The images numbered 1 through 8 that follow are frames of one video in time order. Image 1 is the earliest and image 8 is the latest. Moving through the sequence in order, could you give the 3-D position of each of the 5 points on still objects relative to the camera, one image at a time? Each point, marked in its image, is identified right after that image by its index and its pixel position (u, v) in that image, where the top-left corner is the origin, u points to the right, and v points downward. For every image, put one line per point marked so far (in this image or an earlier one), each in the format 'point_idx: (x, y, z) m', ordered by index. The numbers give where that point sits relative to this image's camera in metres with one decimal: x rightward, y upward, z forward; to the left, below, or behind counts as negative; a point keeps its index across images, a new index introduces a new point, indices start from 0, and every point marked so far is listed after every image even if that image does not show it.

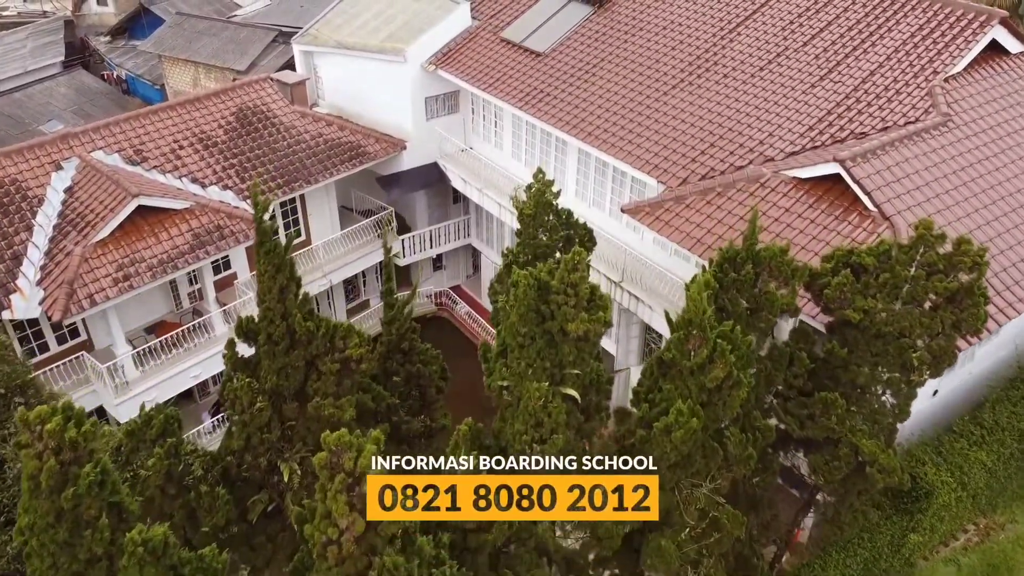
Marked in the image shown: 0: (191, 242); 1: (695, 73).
0: (-8.4, +1.2, +19.4) m
1: (+4.7, +5.5, +19.2) m
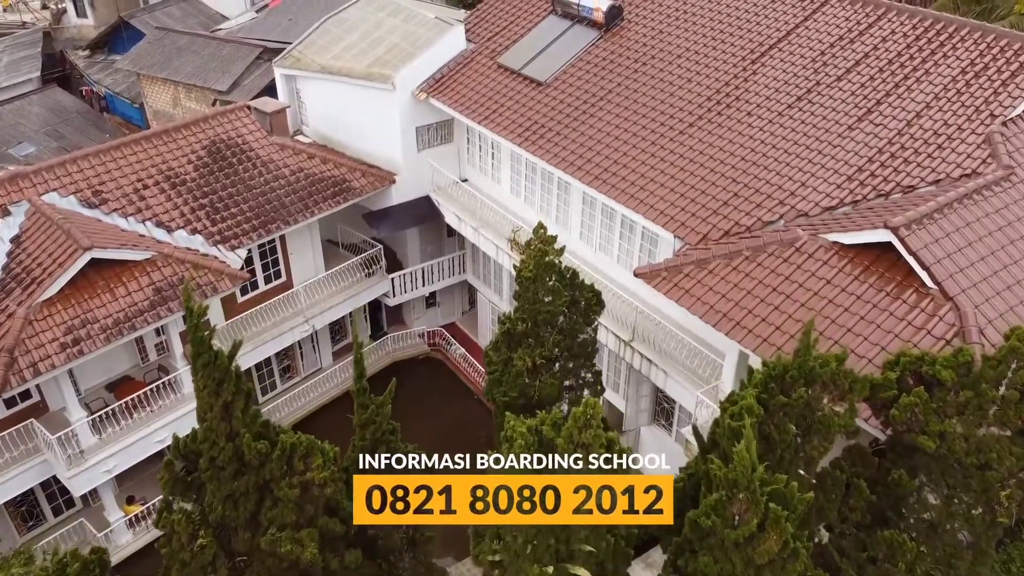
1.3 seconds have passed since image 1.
0: (-8.4, -0.2, +17.4) m
1: (+4.7, +4.1, +17.2) m
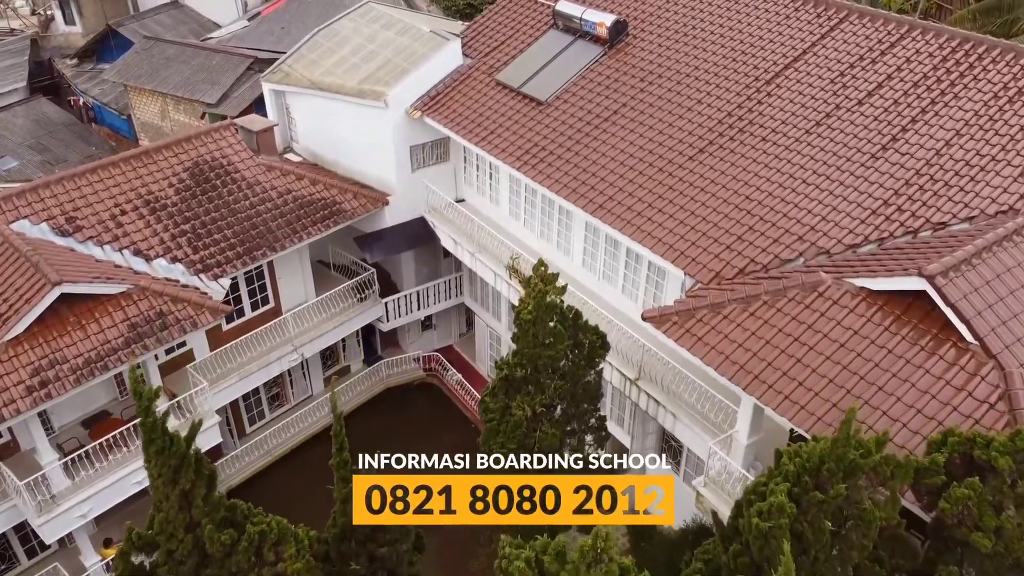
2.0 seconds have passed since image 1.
0: (-8.5, -1.0, +16.3) m
1: (+4.6, +3.3, +16.1) m
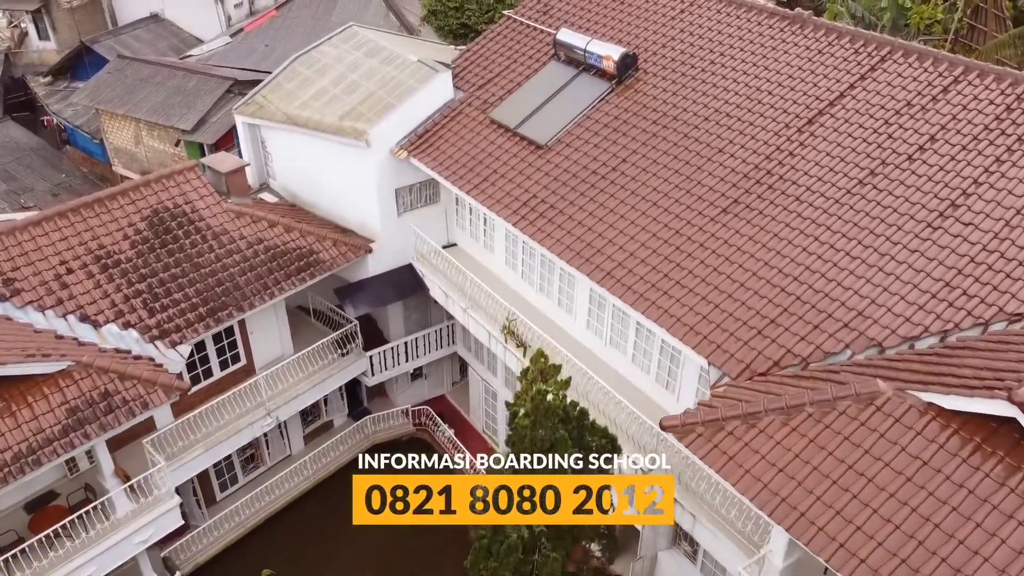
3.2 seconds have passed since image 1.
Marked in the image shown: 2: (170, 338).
0: (-8.6, -2.5, +14.2) m
1: (+4.6, +1.8, +14.0) m
2: (-7.6, -1.1, +16.6) m
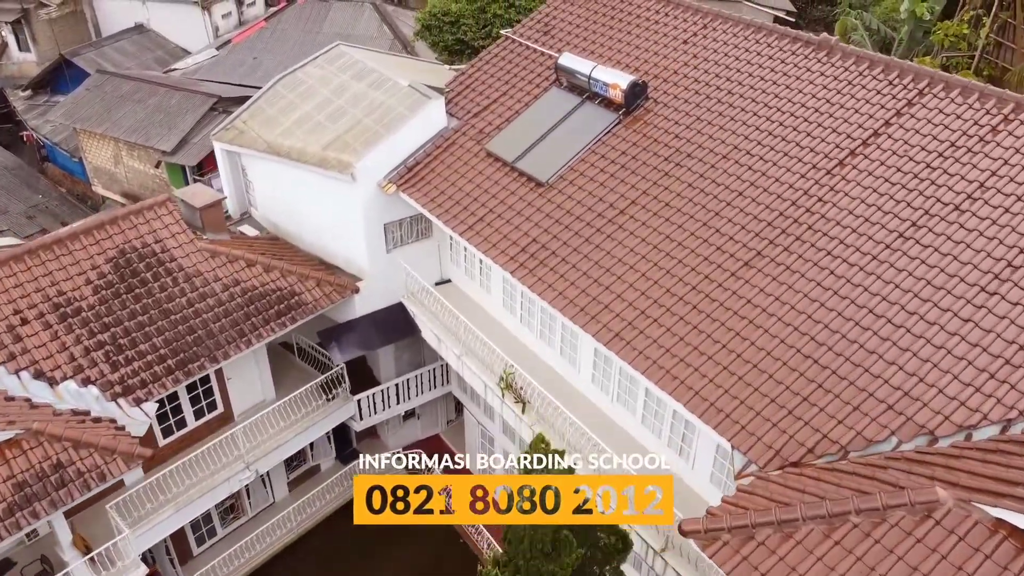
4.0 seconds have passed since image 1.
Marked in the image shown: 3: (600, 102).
0: (-8.6, -3.6, +12.7) m
1: (+4.5, +0.8, +12.5) m
2: (-7.7, -2.2, +15.1) m
3: (+1.9, +4.1, +16.4) m
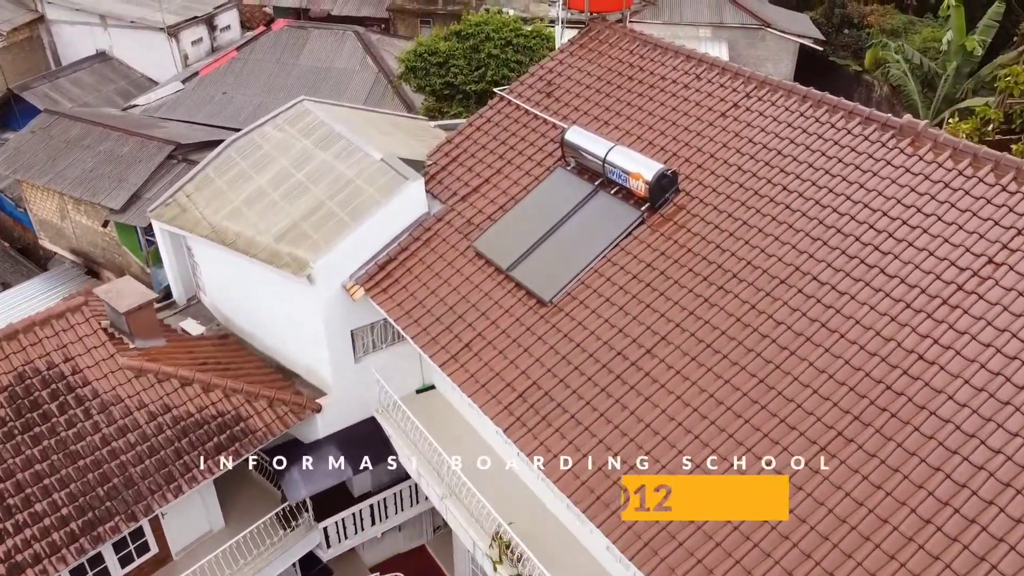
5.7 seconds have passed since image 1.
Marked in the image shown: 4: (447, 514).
0: (-8.7, -6.0, +9.4) m
1: (+4.4, -1.6, +9.2) m
2: (-7.8, -4.6, +11.8) m
3: (+1.9, +1.7, +13.1) m
4: (-1.2, -4.3, +14.2) m
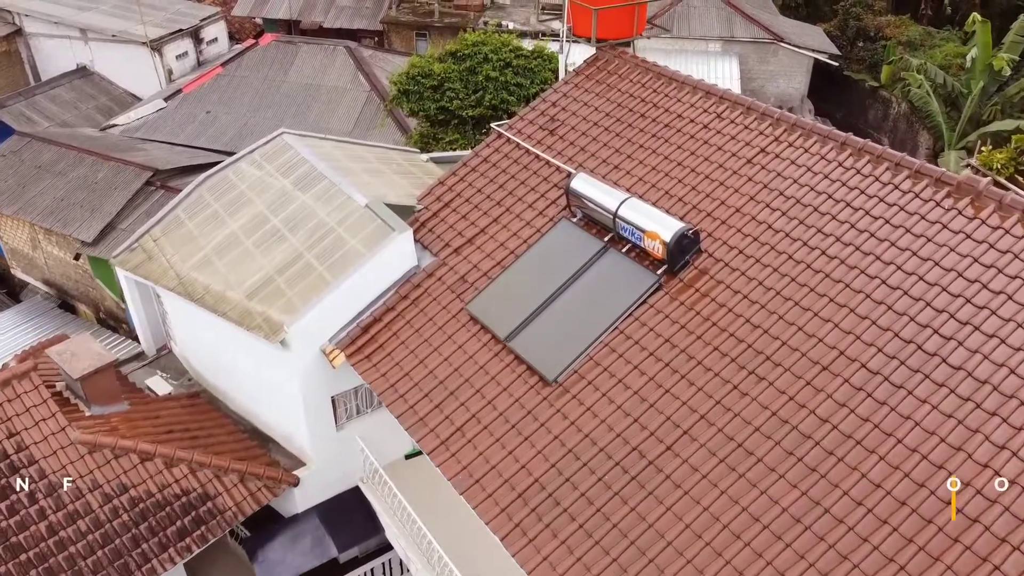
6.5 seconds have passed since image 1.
0: (-8.7, -7.1, +7.9) m
1: (+4.4, -2.7, +7.7) m
2: (-7.8, -5.7, +10.3) m
3: (+1.8, +0.6, +11.6) m
4: (-1.2, -5.4, +12.6) m
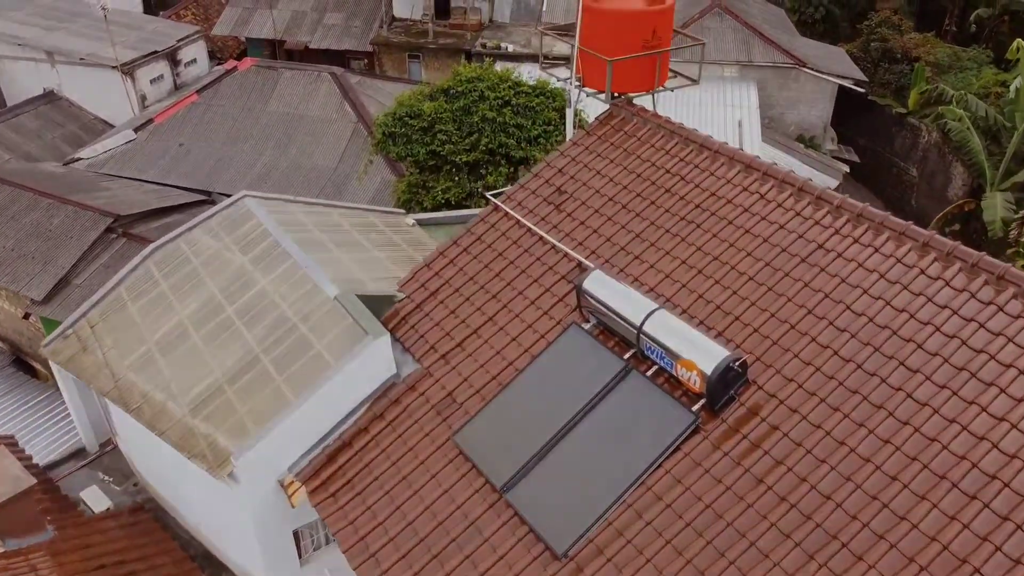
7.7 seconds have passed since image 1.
0: (-8.7, -8.7, +5.6) m
1: (+4.4, -4.4, +5.4) m
2: (-7.8, -7.3, +8.0) m
3: (+1.8, -1.1, +9.3) m
4: (-1.2, -7.1, +10.4) m
